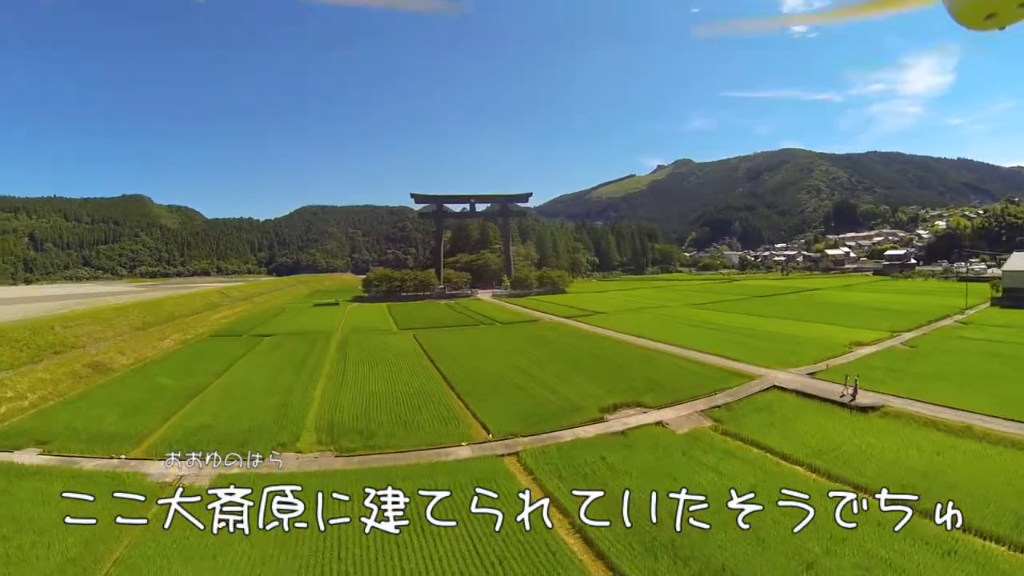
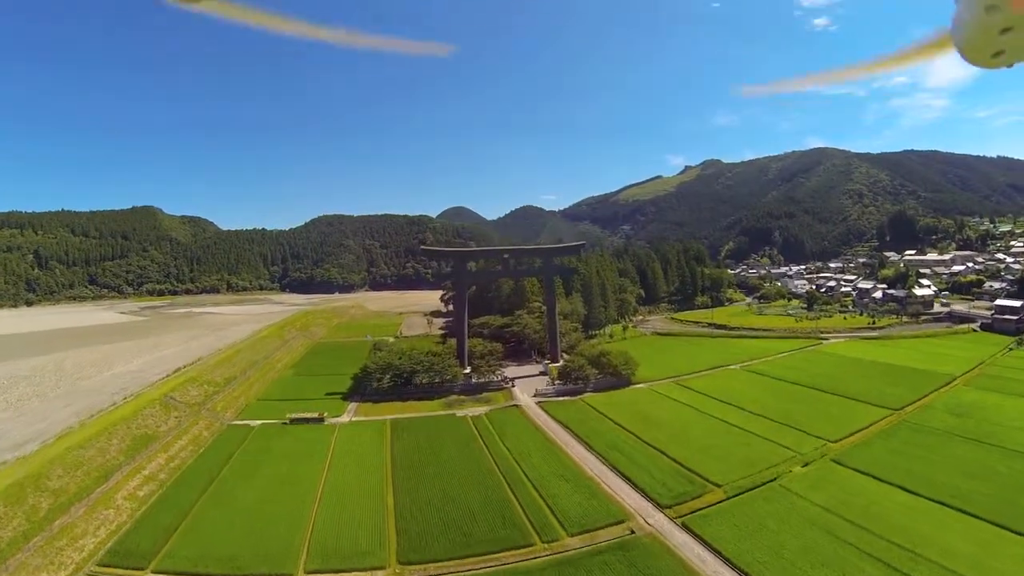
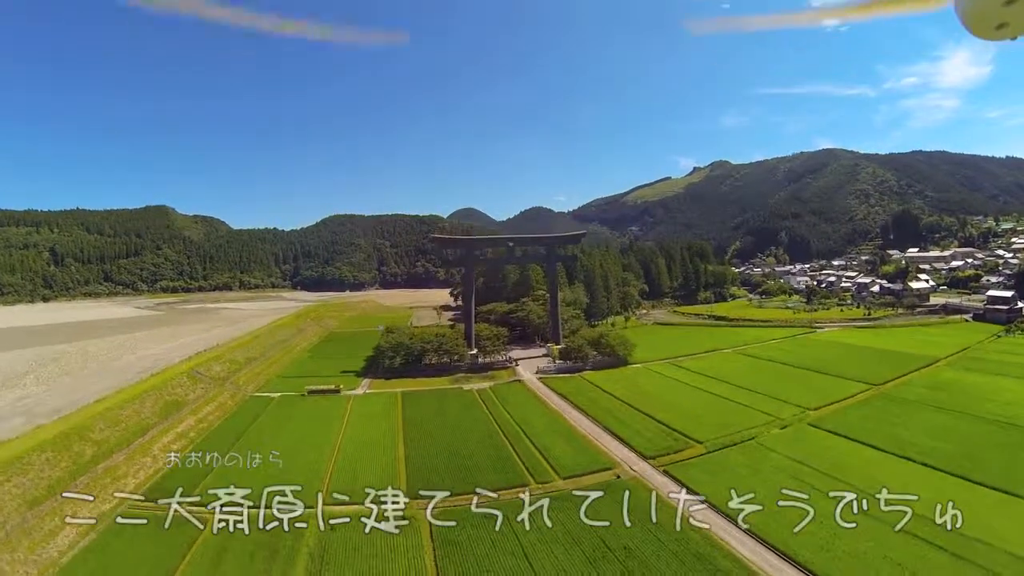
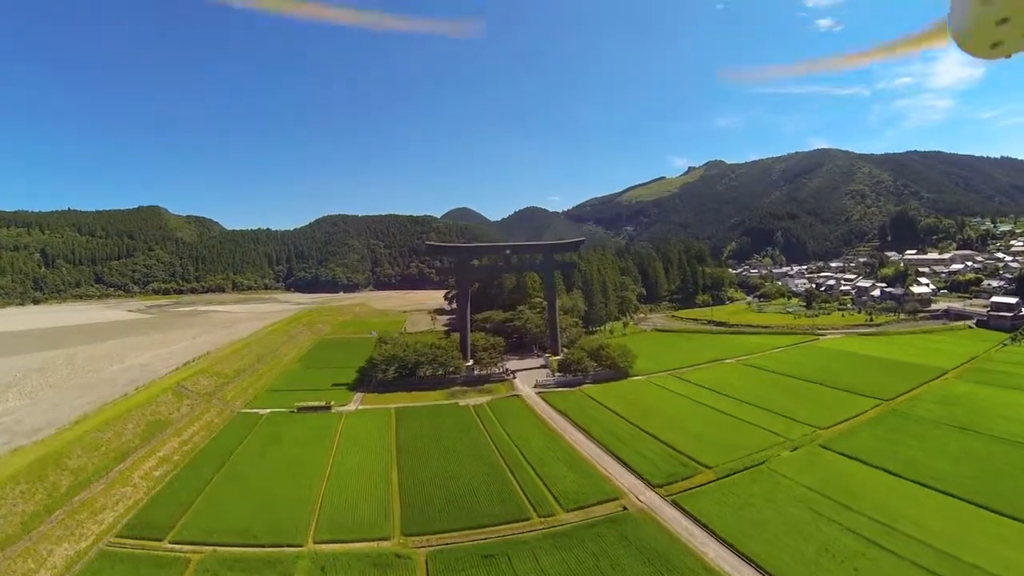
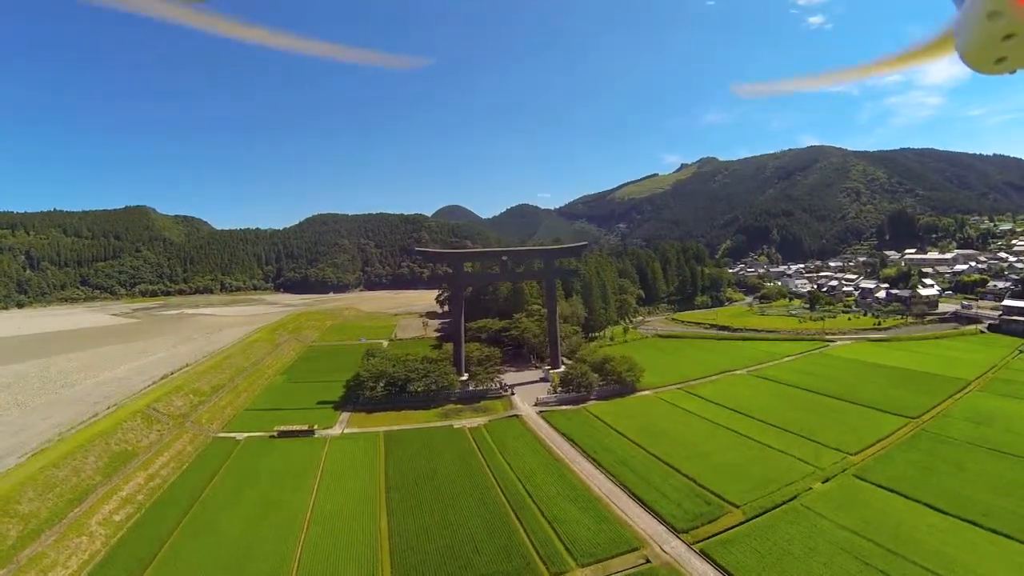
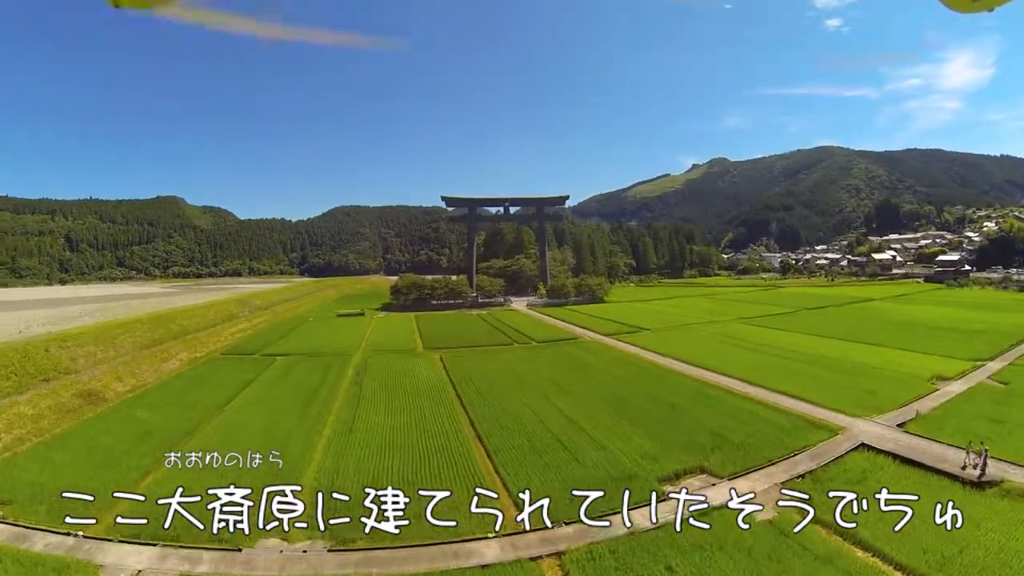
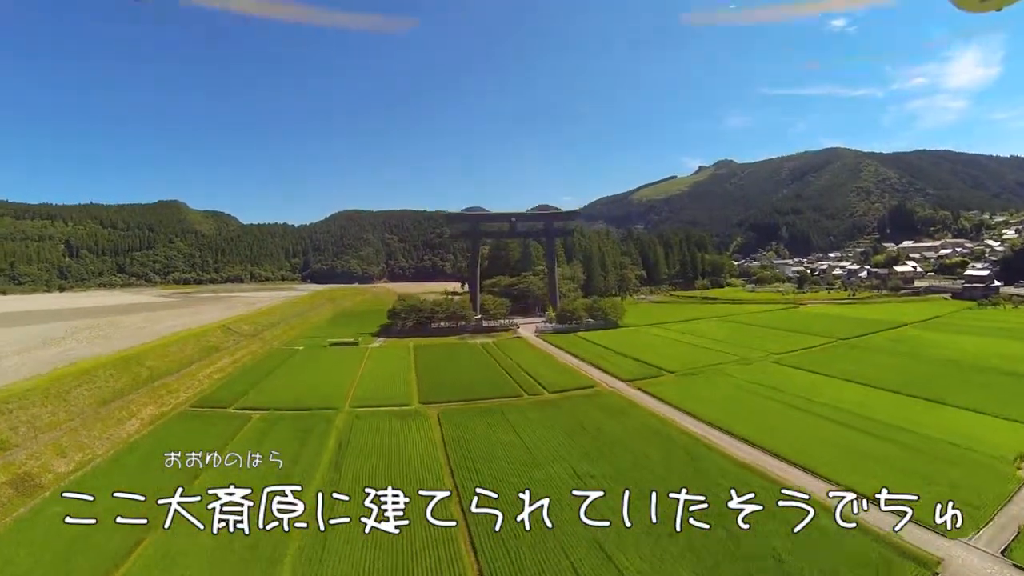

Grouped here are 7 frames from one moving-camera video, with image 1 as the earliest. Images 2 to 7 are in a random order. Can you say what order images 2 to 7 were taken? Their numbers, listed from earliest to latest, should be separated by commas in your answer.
6, 7, 3, 4, 2, 5
